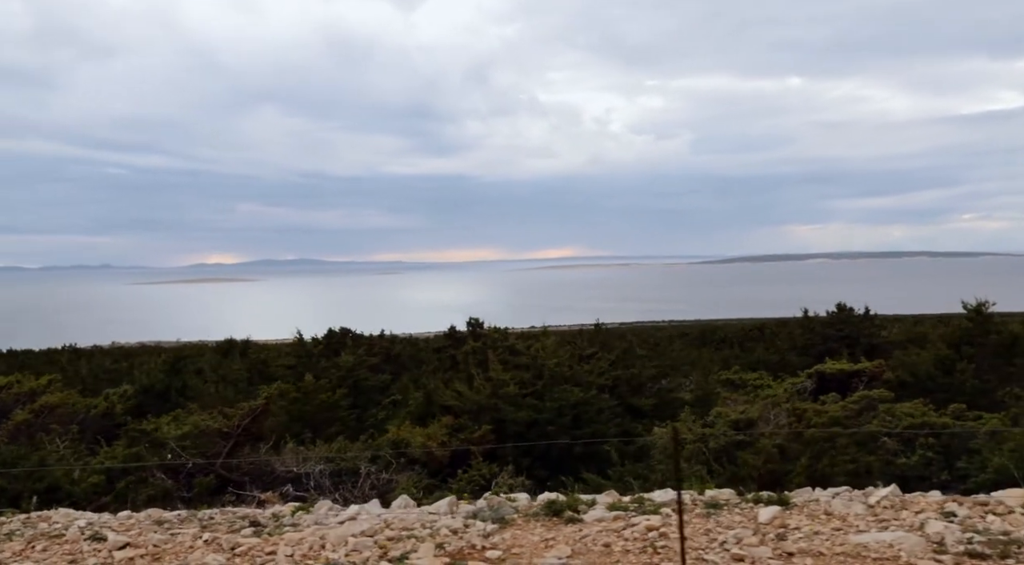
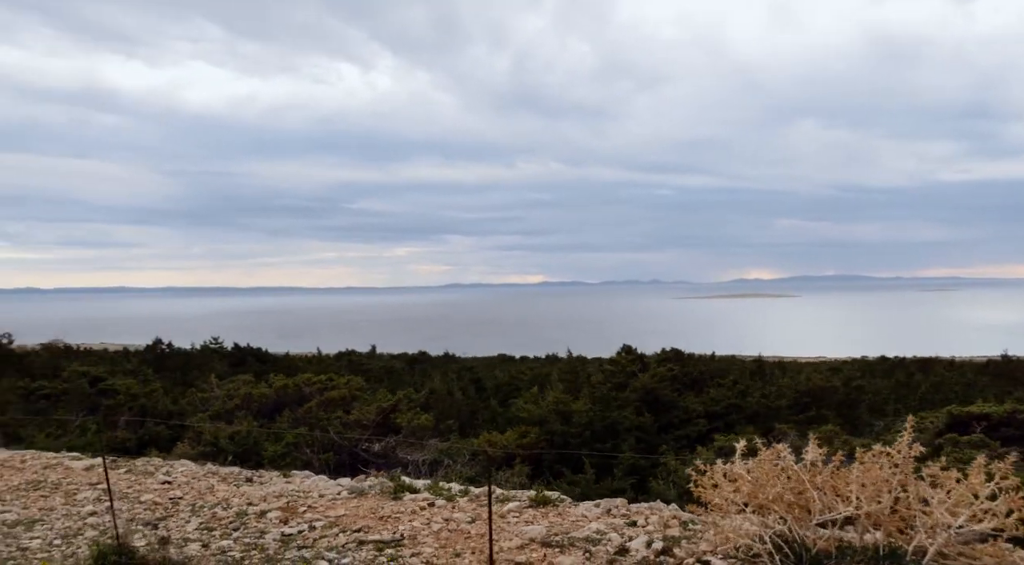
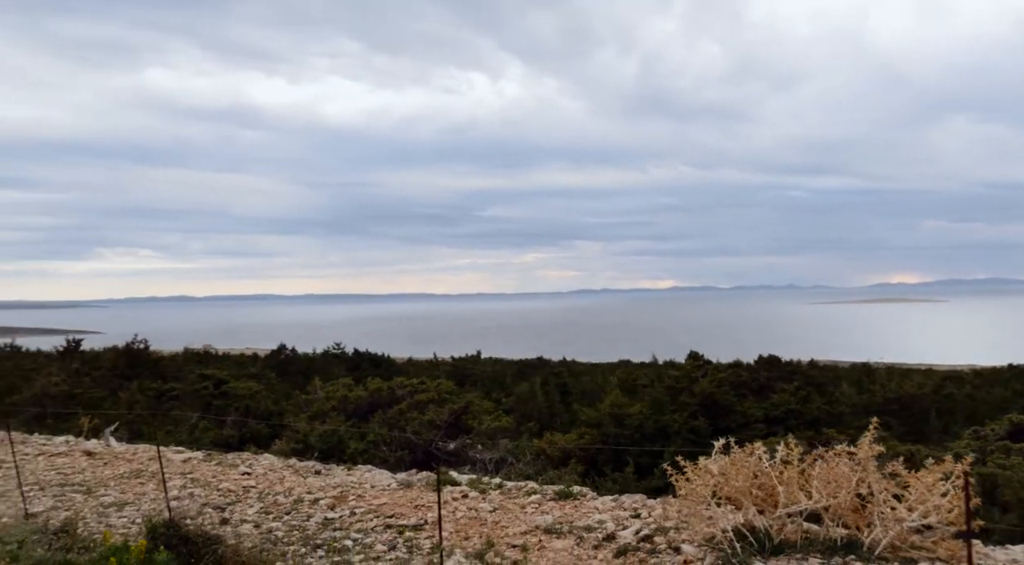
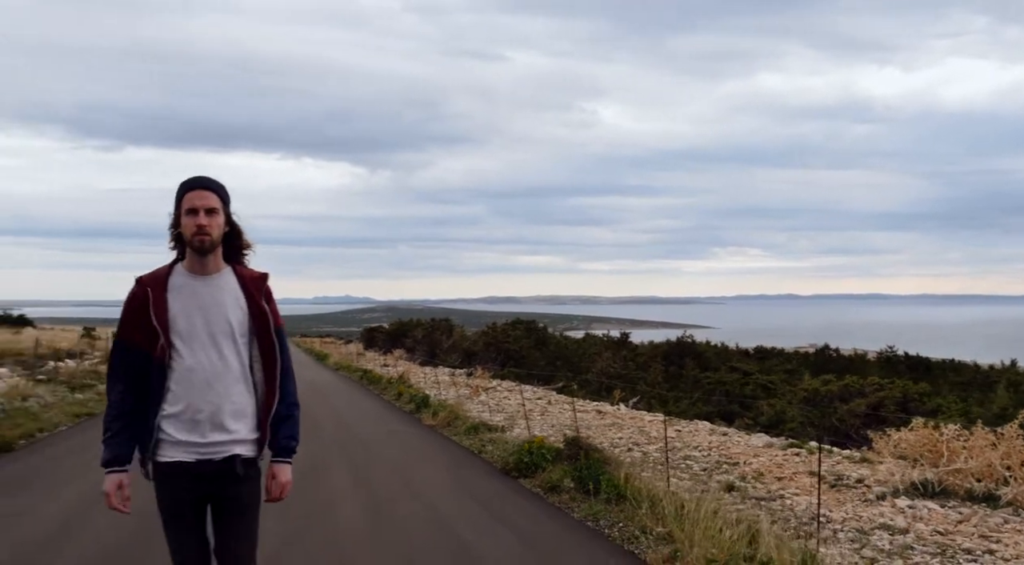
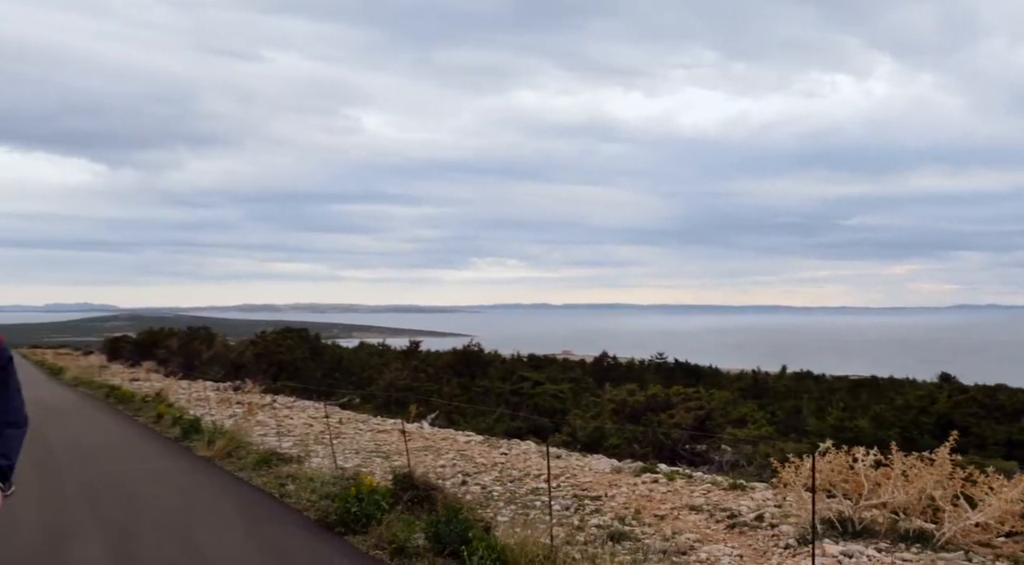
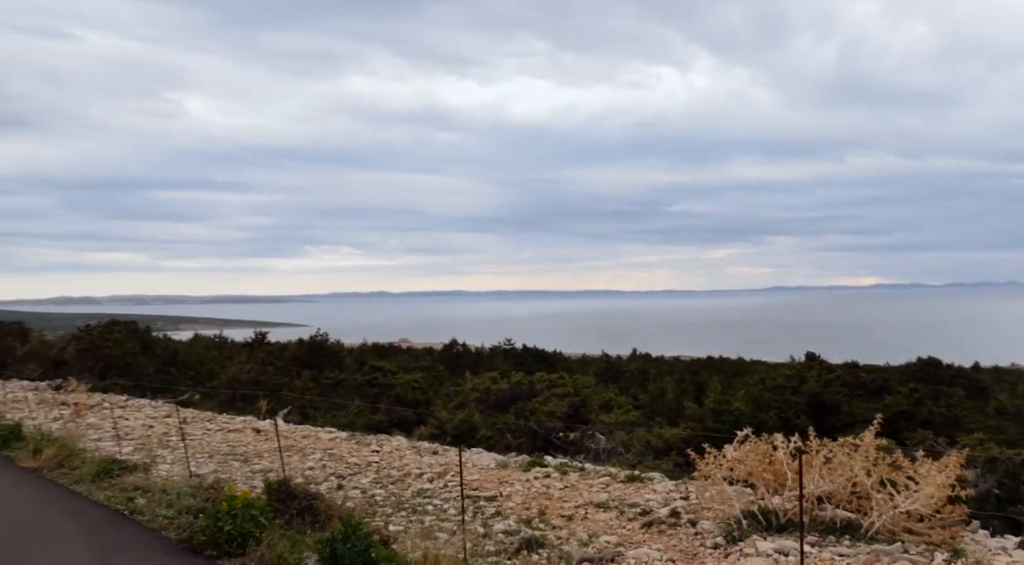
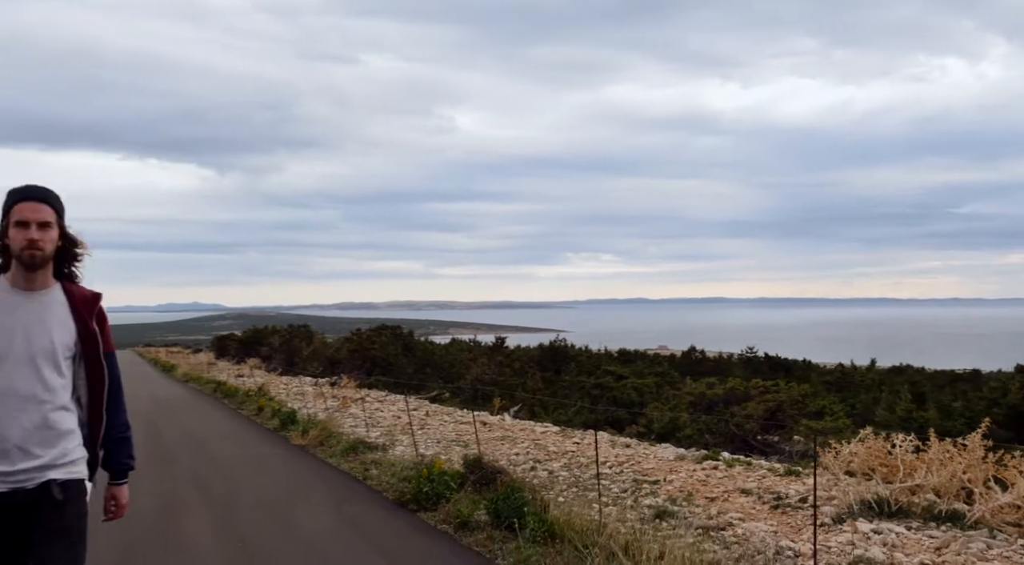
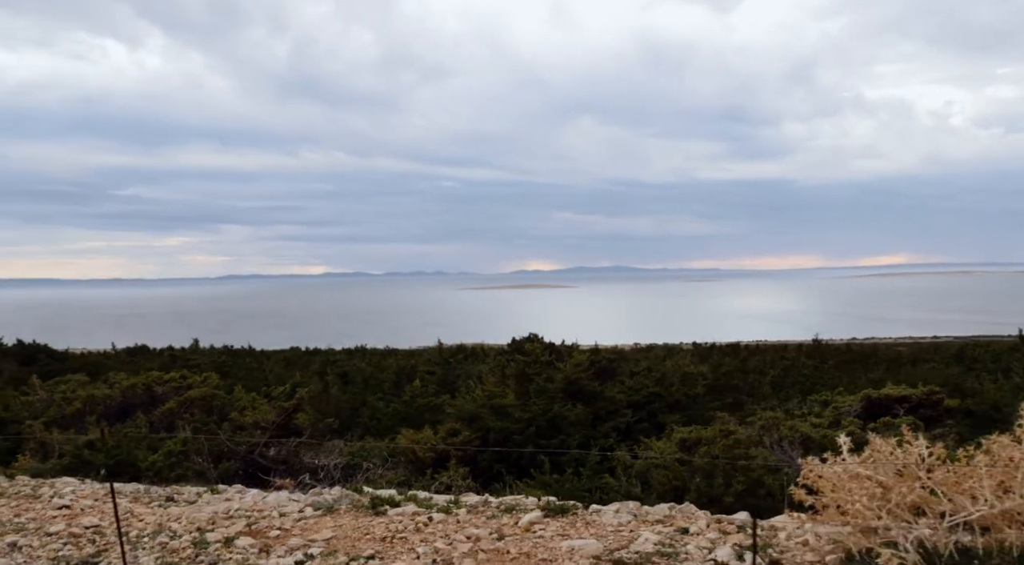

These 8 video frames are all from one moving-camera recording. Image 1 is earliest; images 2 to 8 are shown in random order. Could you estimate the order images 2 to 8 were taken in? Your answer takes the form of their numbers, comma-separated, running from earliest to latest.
8, 2, 3, 6, 5, 7, 4
